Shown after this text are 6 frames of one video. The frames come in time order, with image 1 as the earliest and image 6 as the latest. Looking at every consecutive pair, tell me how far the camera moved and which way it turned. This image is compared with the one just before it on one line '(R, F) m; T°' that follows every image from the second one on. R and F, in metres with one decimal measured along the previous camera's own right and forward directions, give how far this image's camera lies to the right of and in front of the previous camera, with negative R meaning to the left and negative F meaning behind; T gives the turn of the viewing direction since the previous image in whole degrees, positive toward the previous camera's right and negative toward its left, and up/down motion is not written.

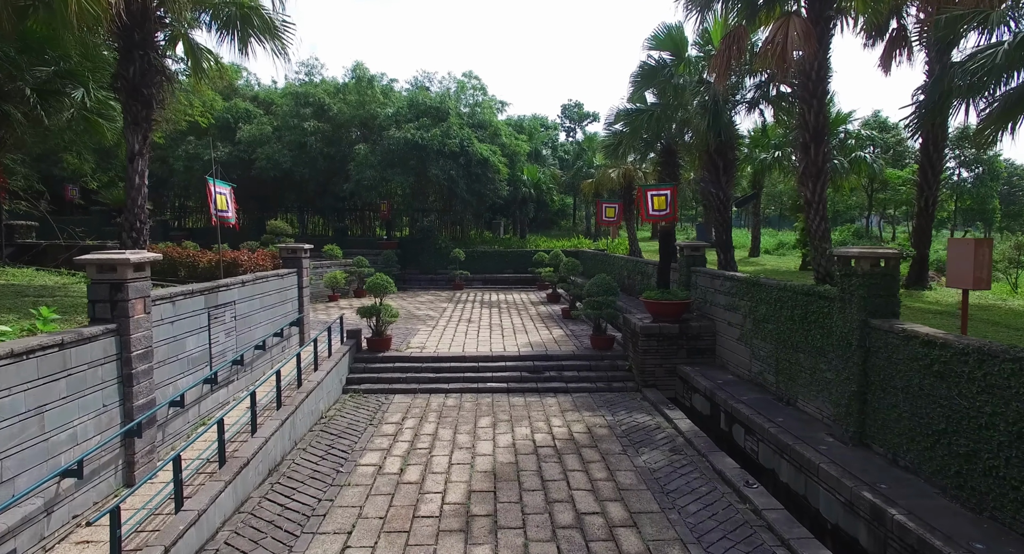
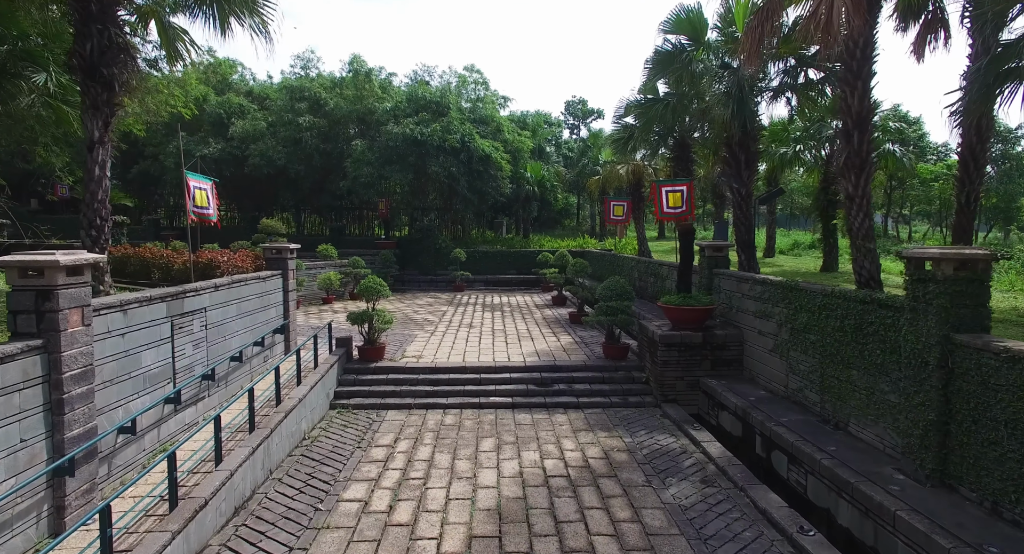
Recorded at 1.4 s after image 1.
(0.0, +0.6) m; 0°
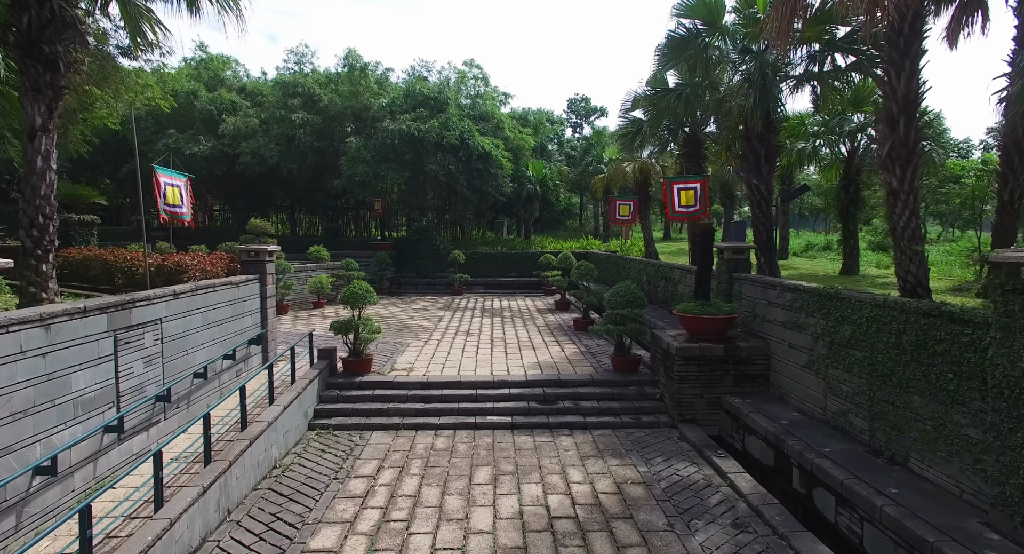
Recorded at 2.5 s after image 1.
(0.0, +0.6) m; 0°
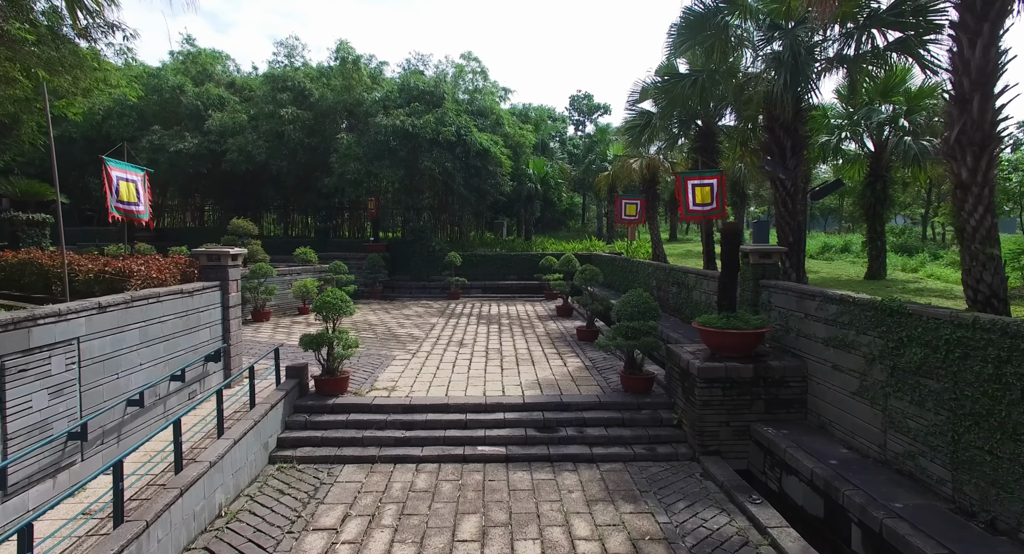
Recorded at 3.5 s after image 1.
(+0.1, +0.8) m; 0°
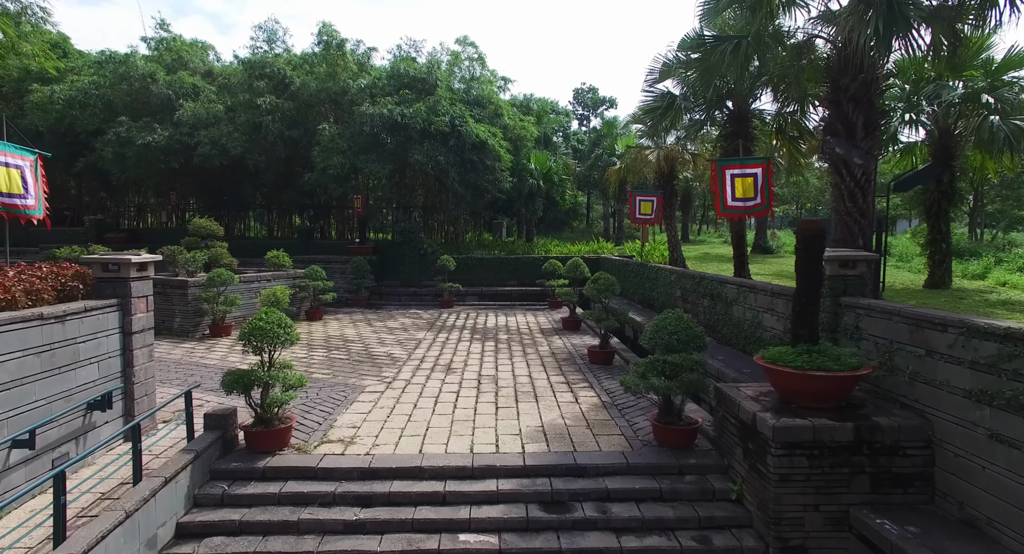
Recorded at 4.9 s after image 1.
(0.0, +1.4) m; 0°
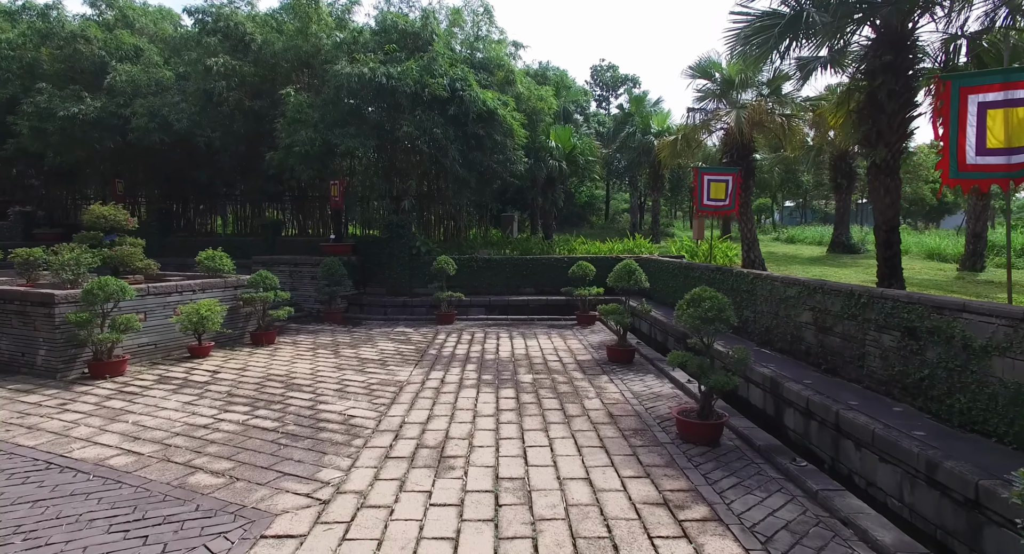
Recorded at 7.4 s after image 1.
(-0.3, +3.0) m; 0°
